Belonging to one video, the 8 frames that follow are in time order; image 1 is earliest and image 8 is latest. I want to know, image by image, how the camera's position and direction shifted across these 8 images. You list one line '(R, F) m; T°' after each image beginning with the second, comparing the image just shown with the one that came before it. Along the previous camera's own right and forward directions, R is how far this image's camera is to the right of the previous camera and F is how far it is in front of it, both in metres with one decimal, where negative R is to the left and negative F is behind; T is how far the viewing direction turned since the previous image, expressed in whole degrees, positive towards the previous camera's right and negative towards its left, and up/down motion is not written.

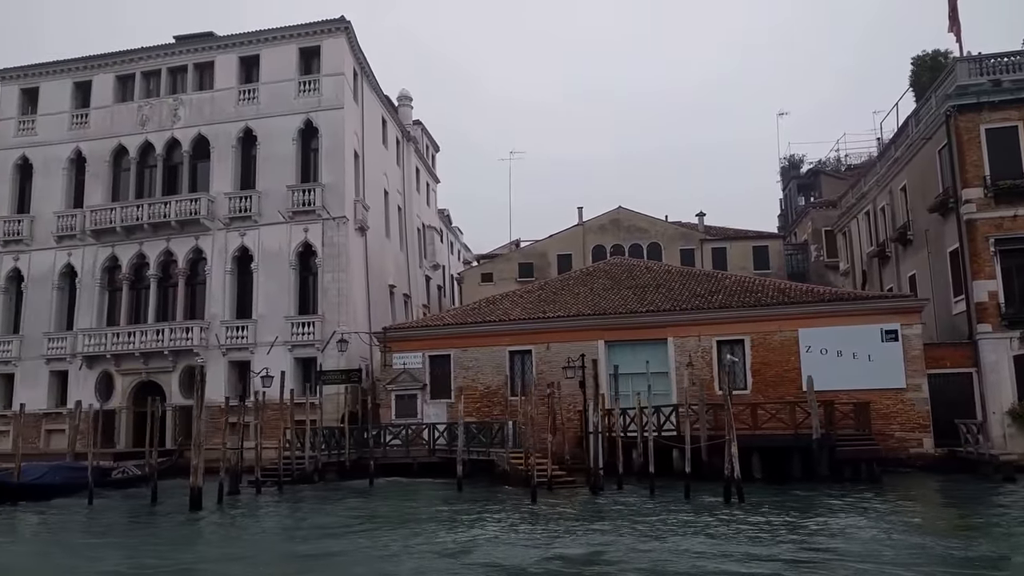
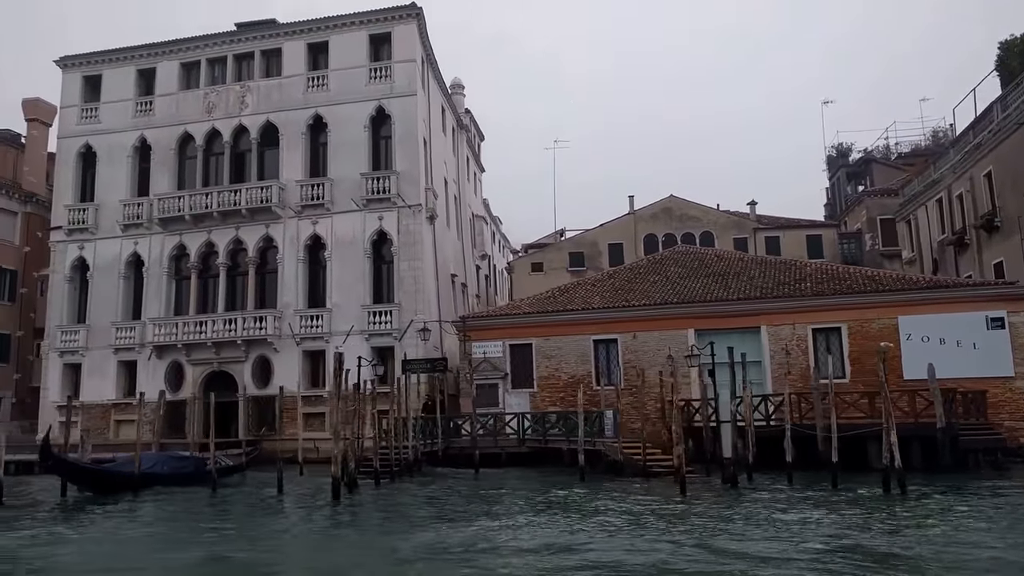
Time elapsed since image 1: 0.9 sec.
(-2.4, +0.3) m; 0°
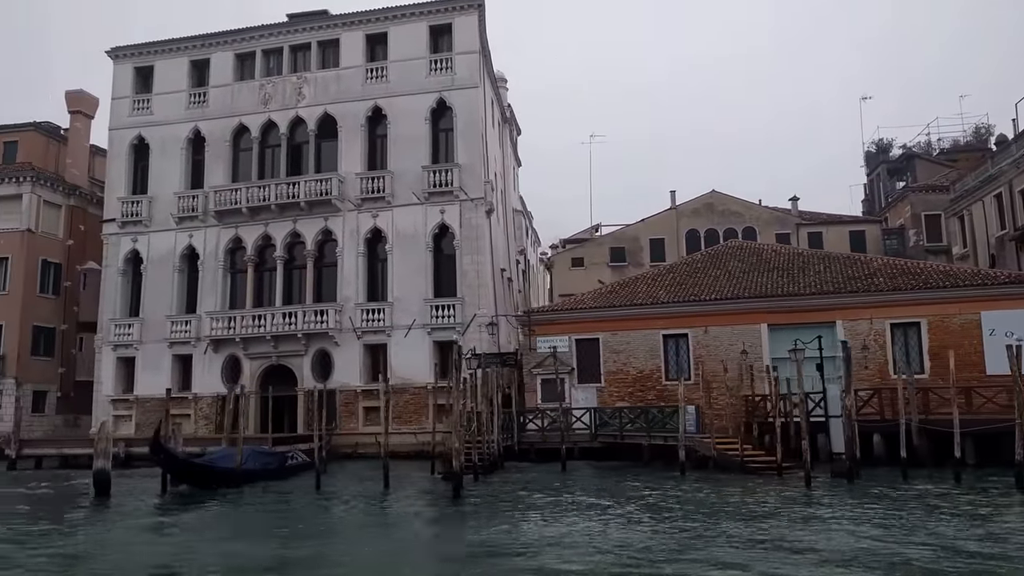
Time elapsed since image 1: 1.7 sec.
(-2.0, +0.2) m; 0°
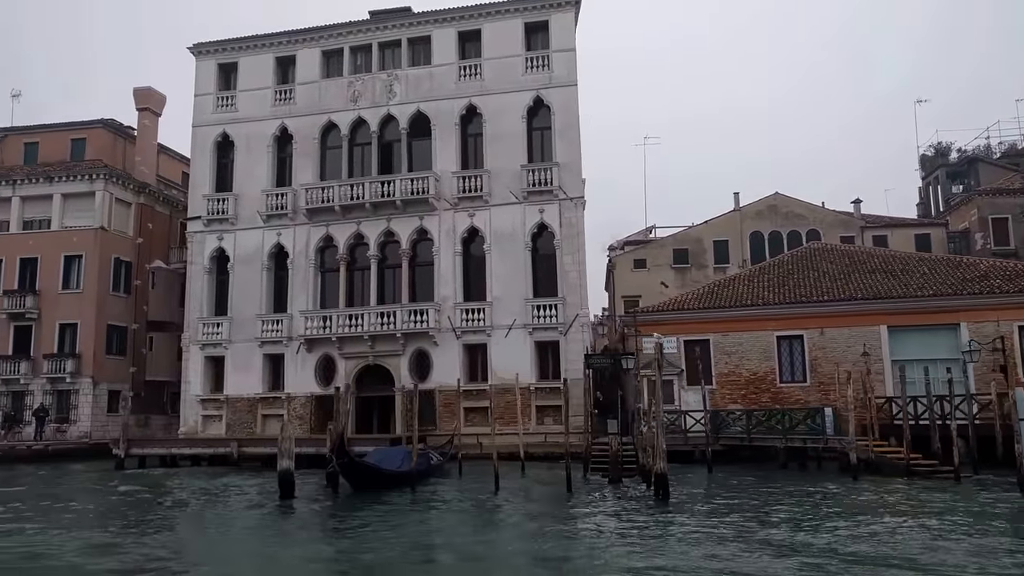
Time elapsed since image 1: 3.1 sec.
(-3.3, +0.3) m; 0°
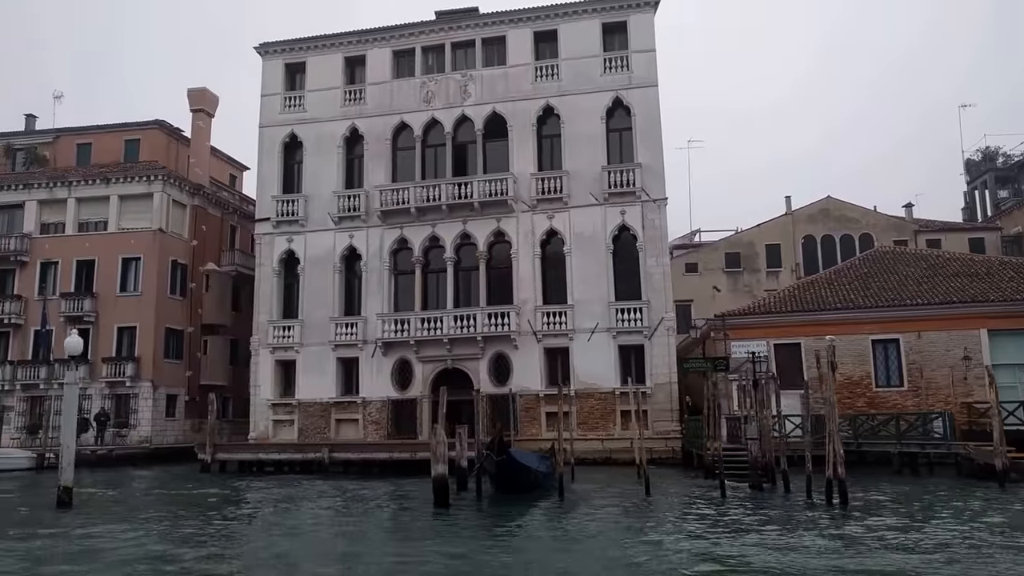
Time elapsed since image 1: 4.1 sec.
(-2.7, +0.4) m; 0°
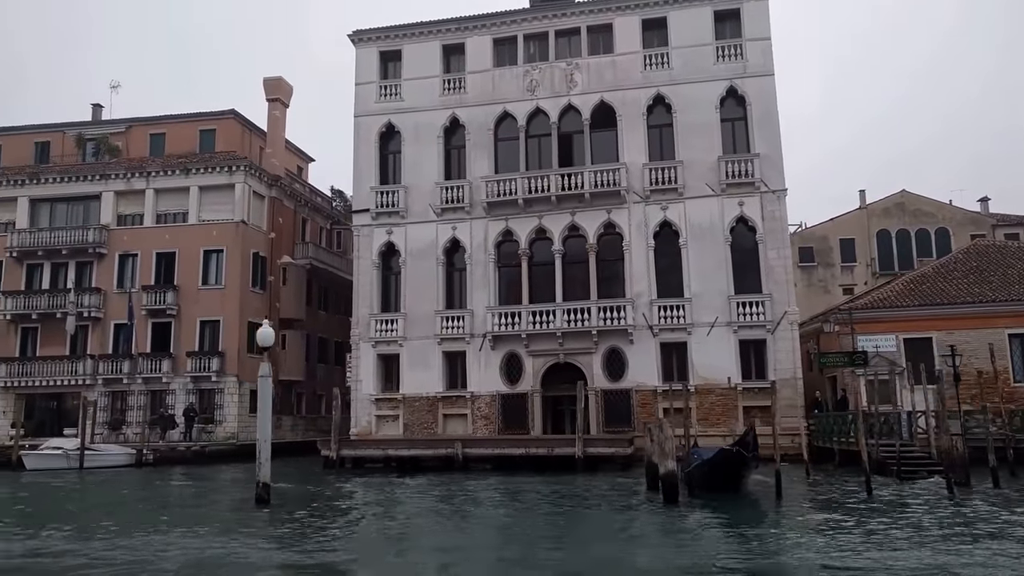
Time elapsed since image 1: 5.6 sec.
(-3.7, +0.6) m; 0°
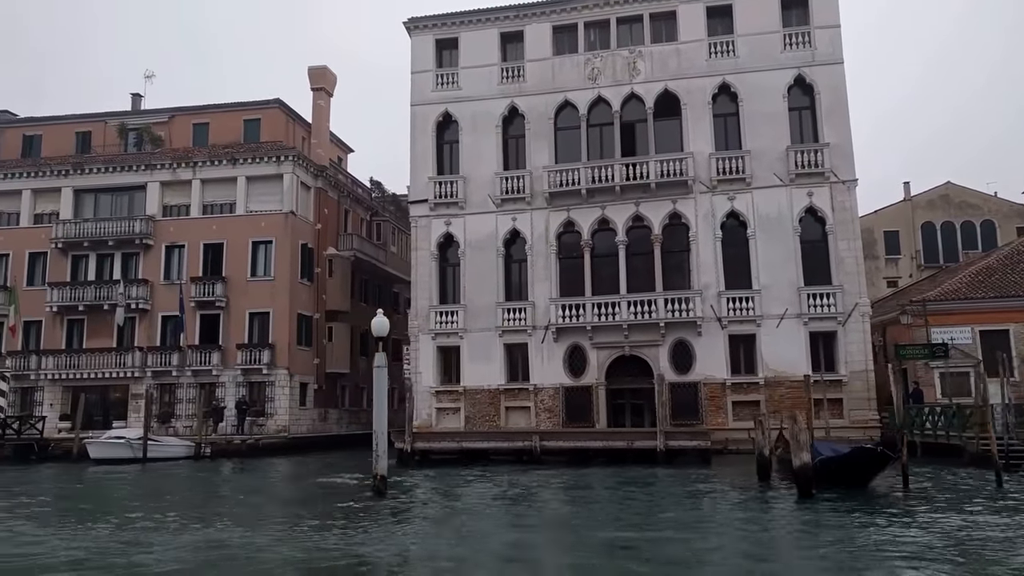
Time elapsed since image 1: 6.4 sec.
(-2.0, +0.4) m; 0°
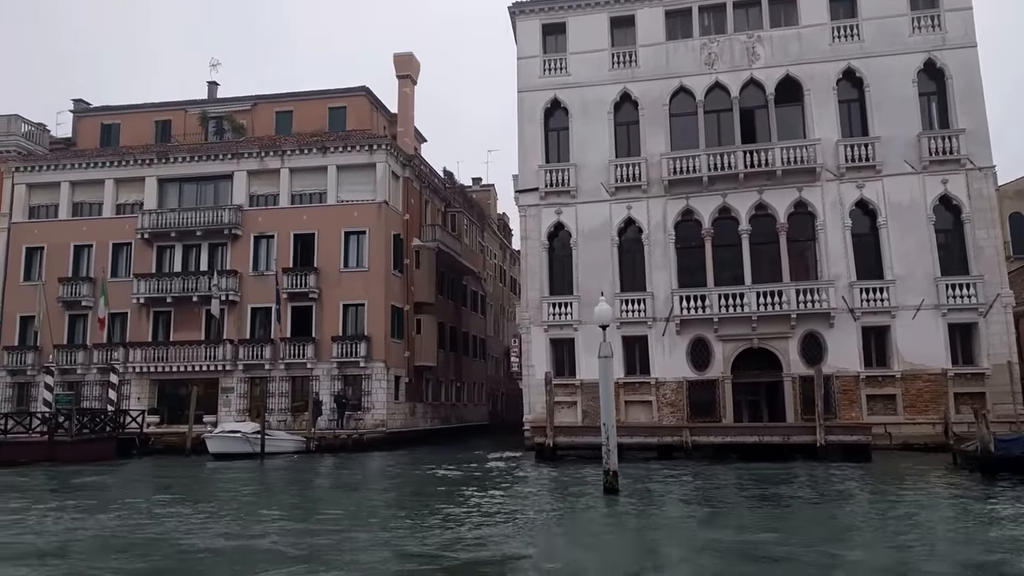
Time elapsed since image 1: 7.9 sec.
(-3.6, +0.7) m; 0°
